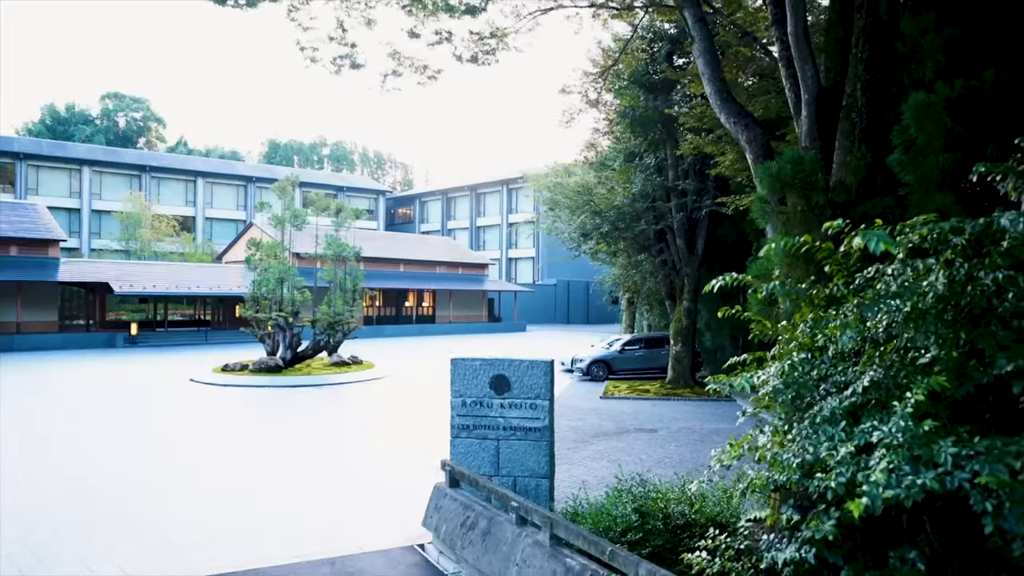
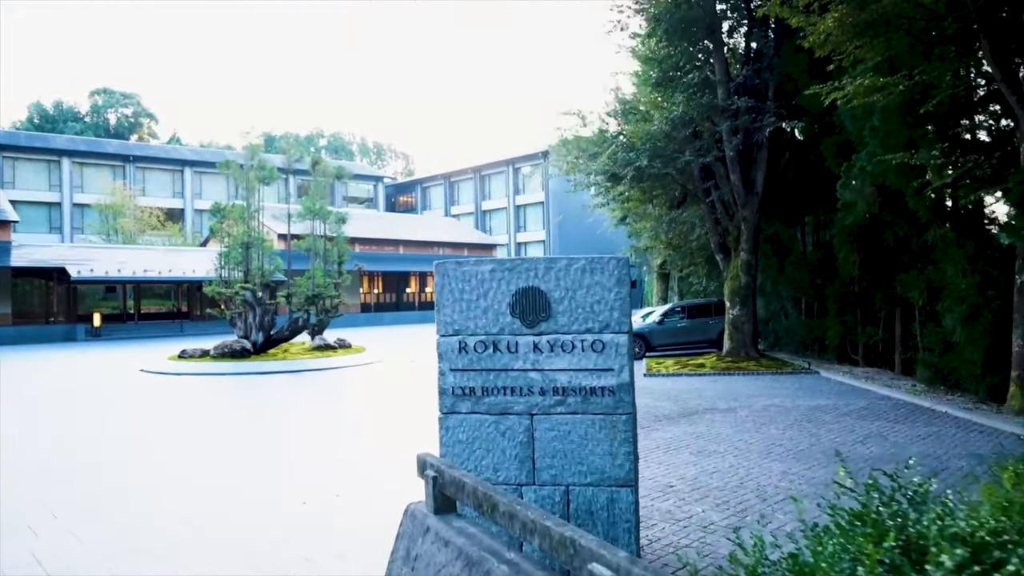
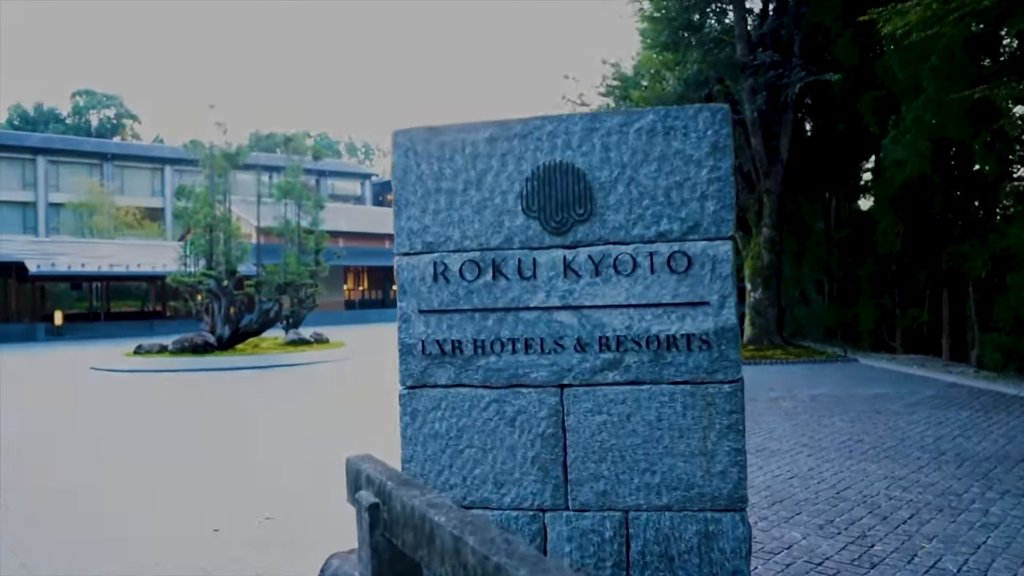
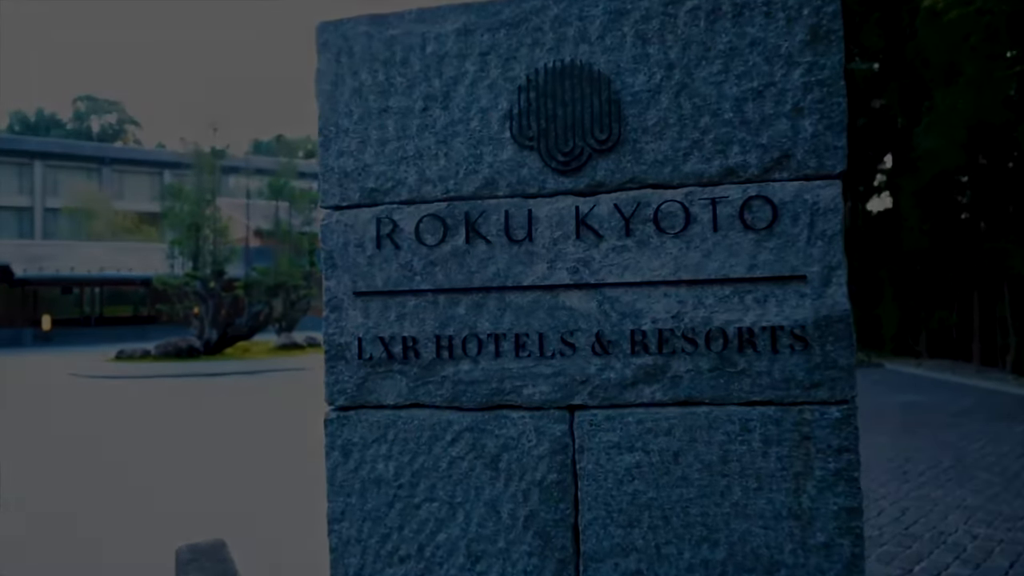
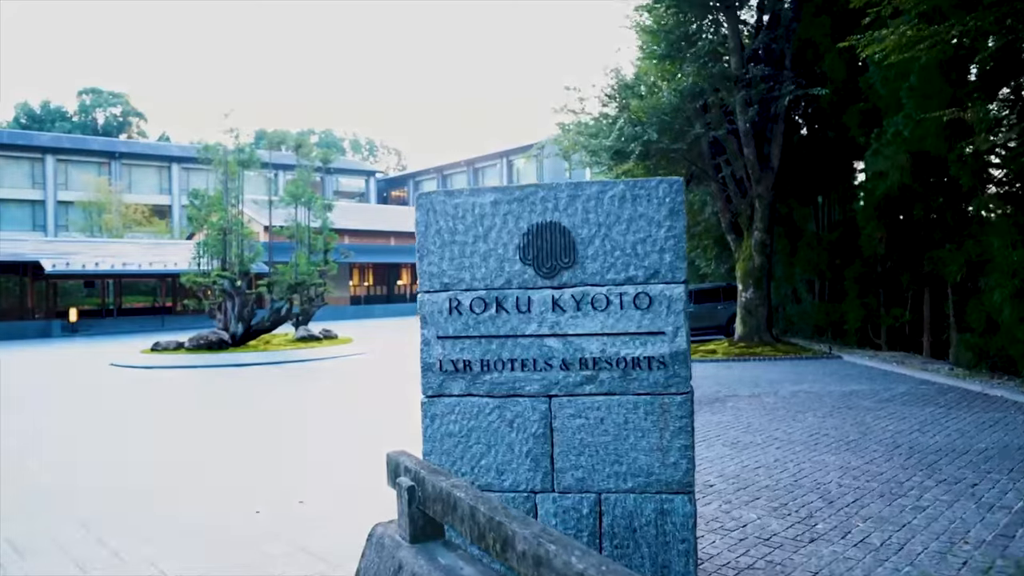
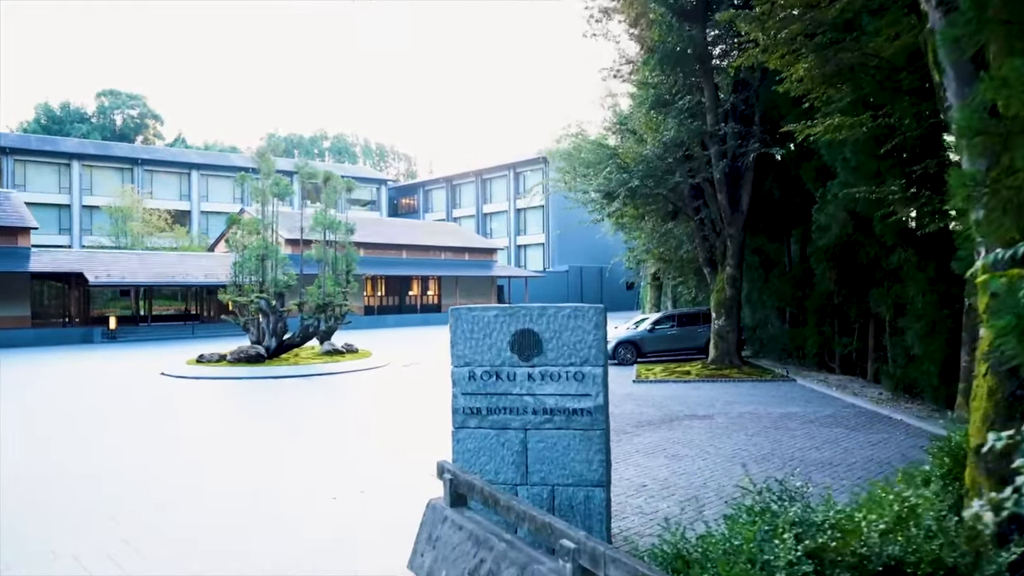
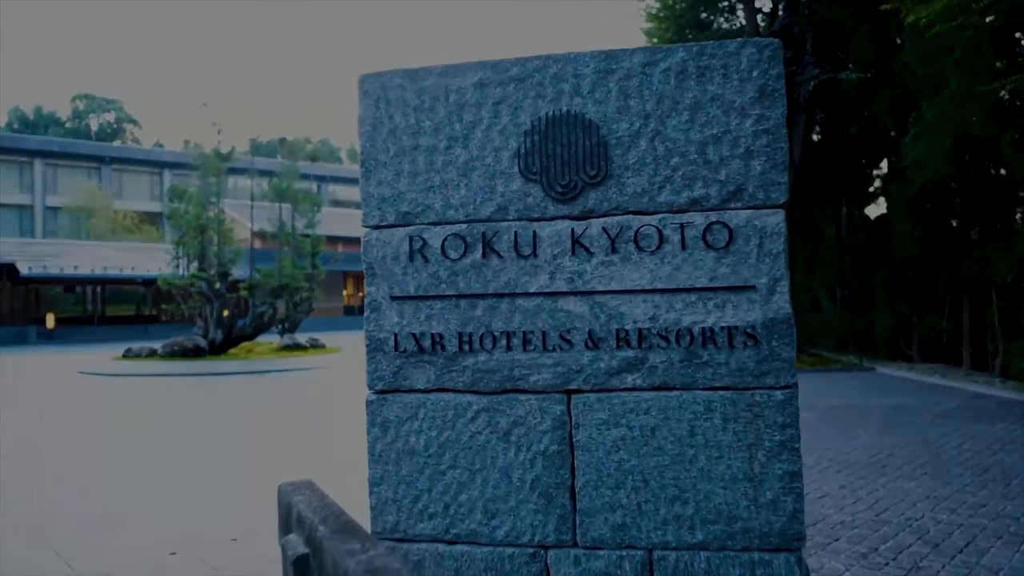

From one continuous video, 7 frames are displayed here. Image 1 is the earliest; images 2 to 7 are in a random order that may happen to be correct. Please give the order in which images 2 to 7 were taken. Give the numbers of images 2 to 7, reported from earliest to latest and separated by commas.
6, 2, 5, 3, 7, 4
